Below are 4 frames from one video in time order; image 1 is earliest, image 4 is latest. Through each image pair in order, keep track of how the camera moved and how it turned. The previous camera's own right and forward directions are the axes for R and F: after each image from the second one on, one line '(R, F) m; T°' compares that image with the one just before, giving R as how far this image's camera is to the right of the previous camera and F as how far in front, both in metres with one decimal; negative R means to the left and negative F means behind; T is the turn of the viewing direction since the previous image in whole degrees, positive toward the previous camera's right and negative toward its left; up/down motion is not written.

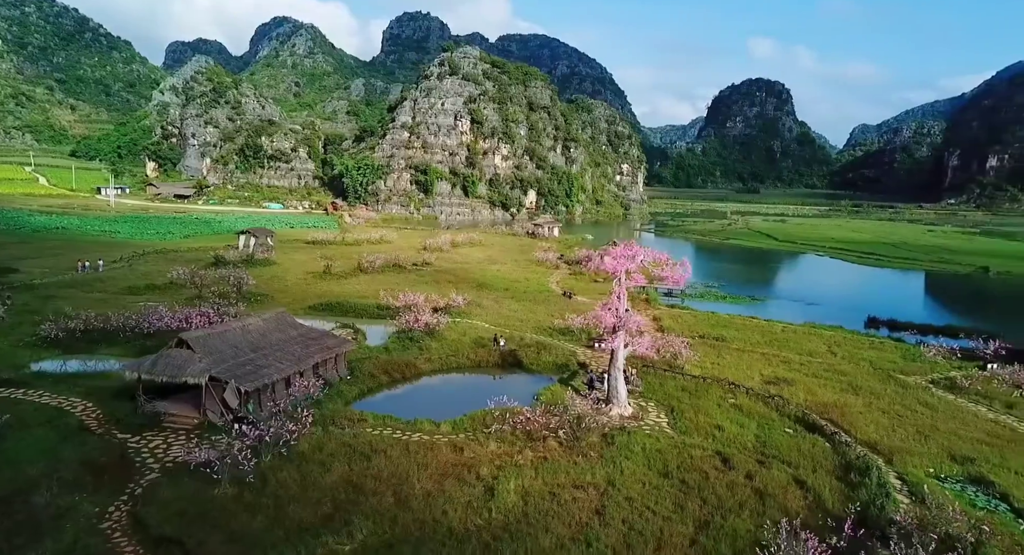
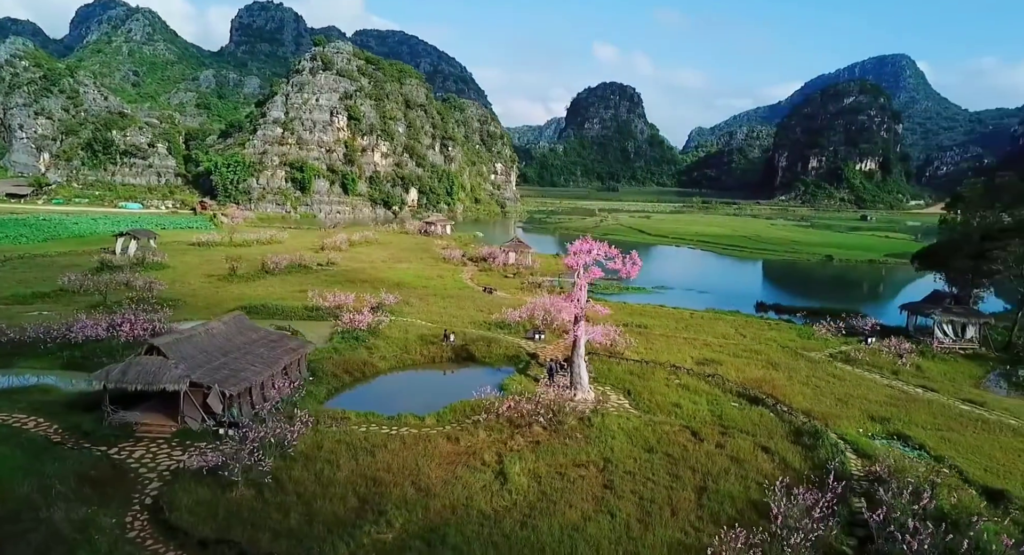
(-2.0, -0.3) m; +9°
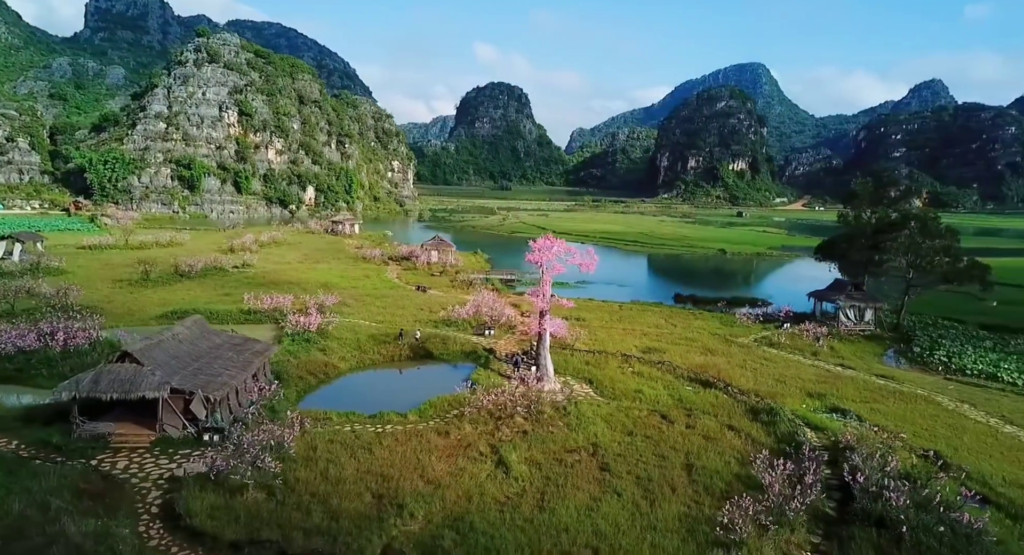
(-1.5, -0.3) m; +8°
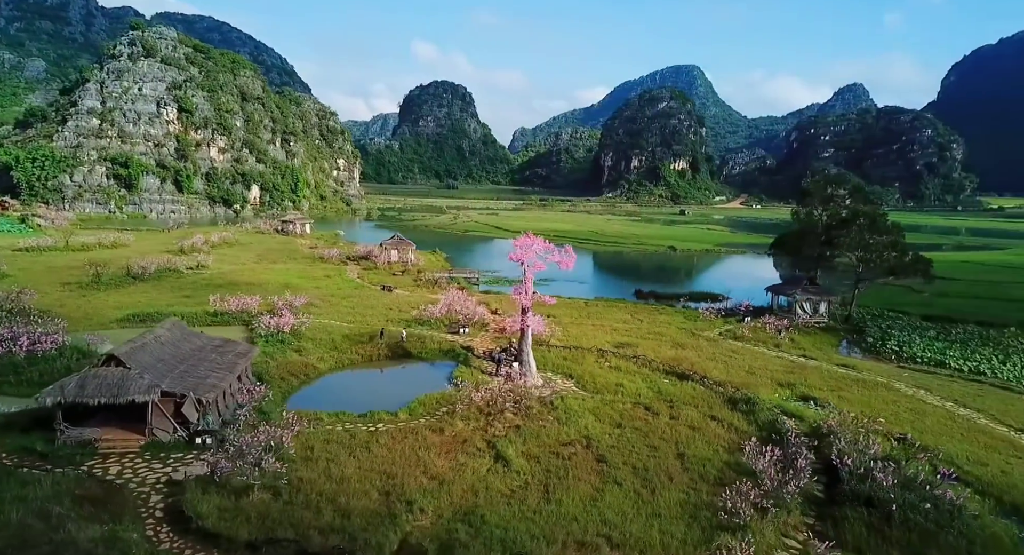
(-0.8, -0.2) m; +4°
